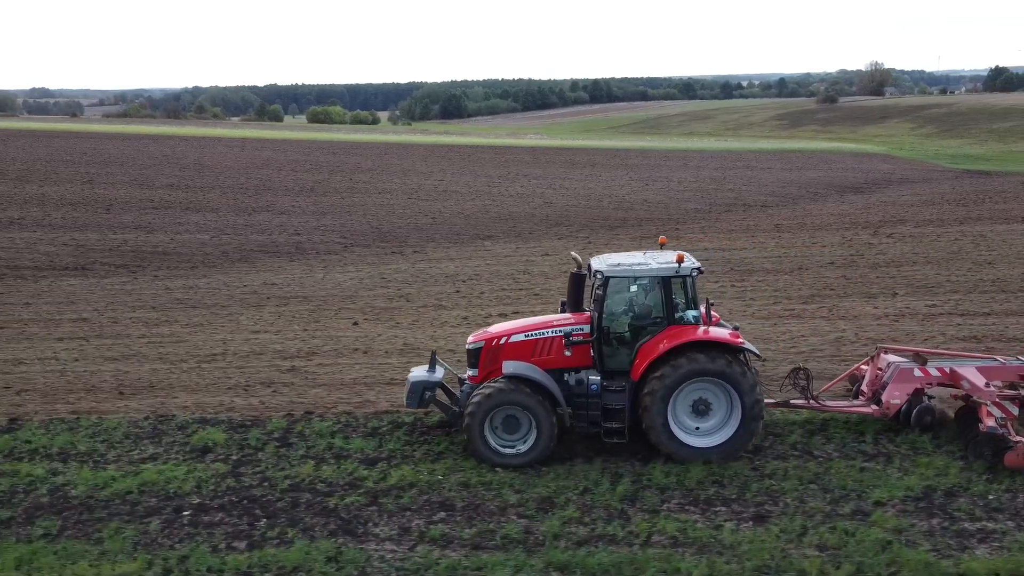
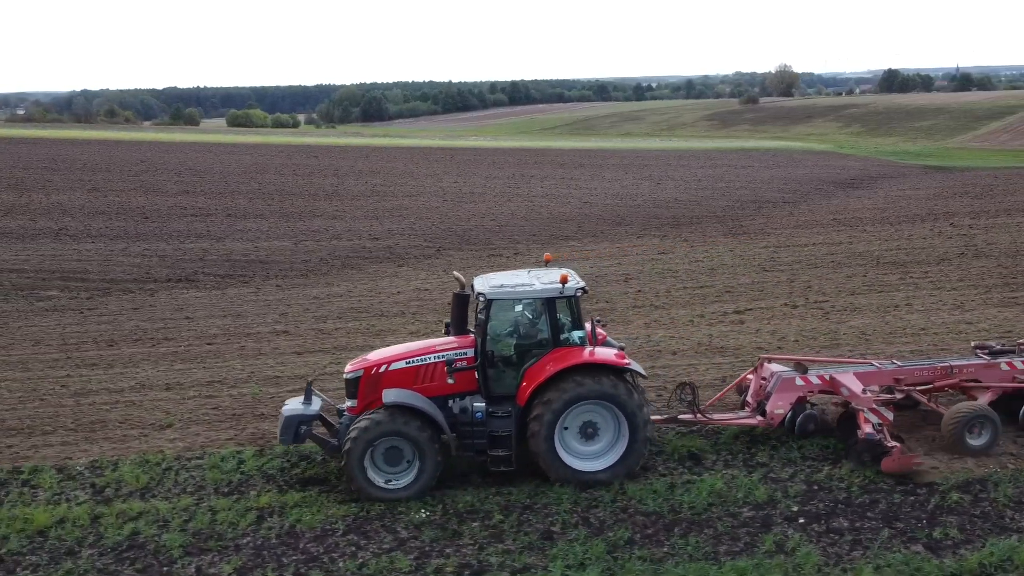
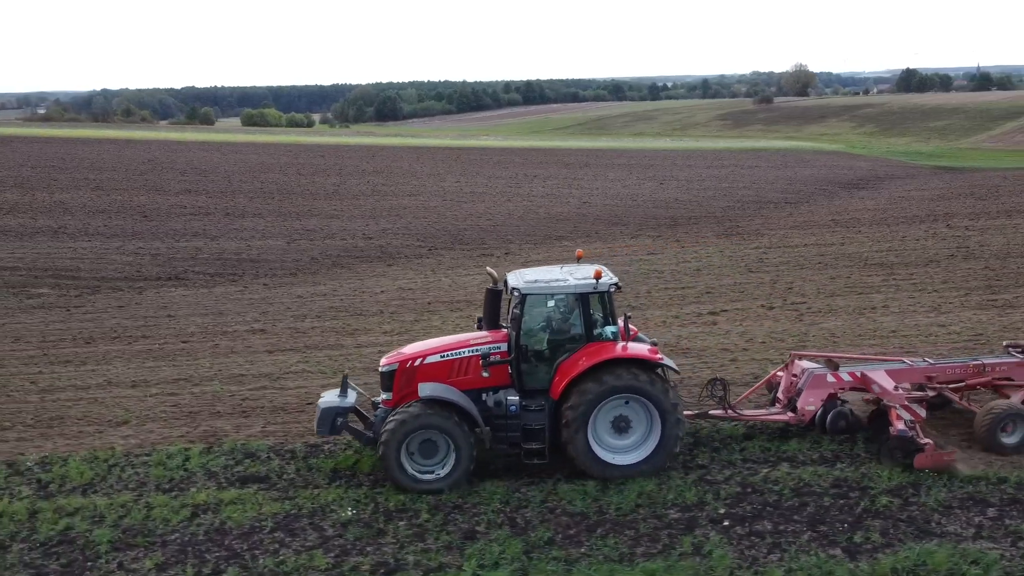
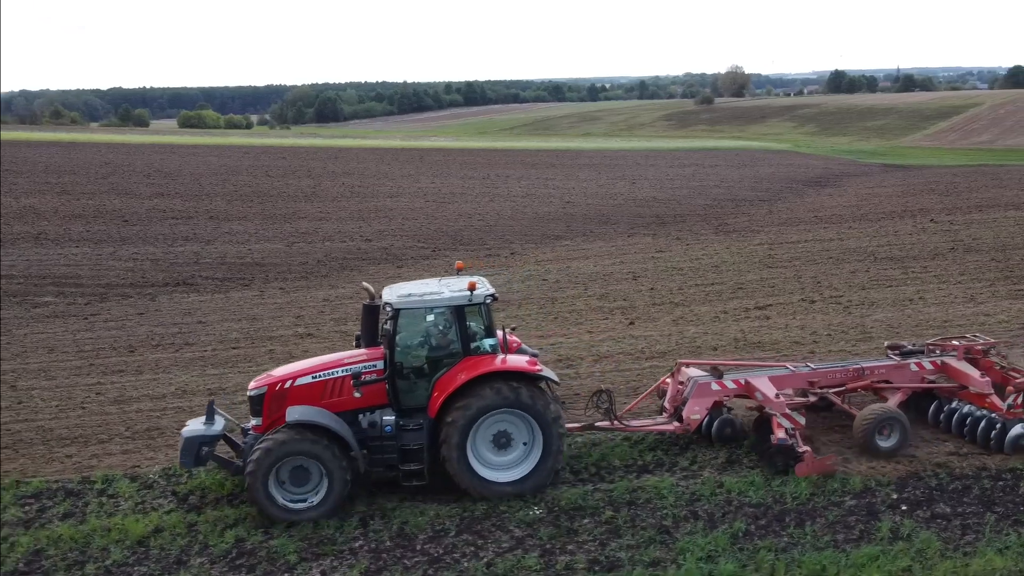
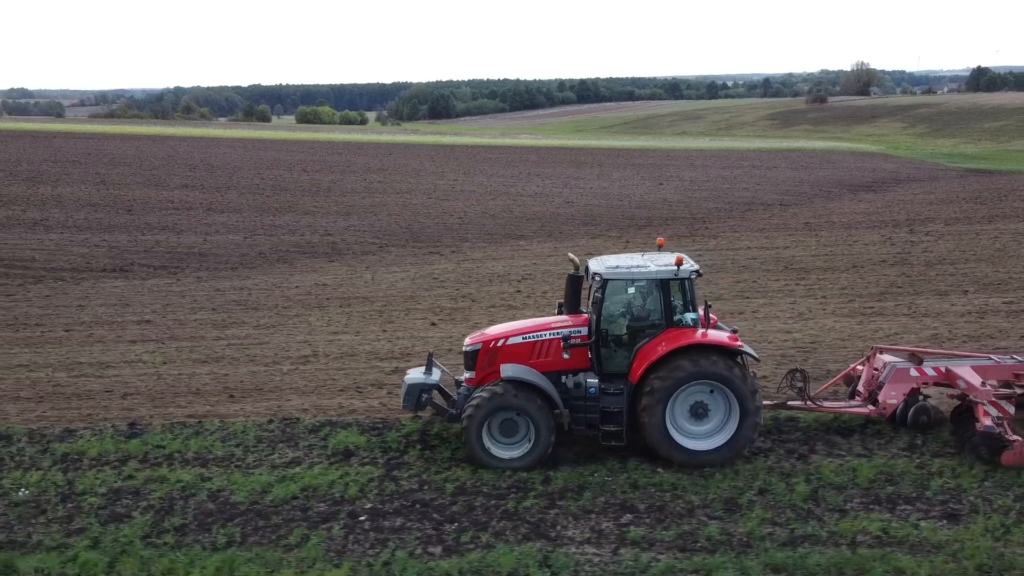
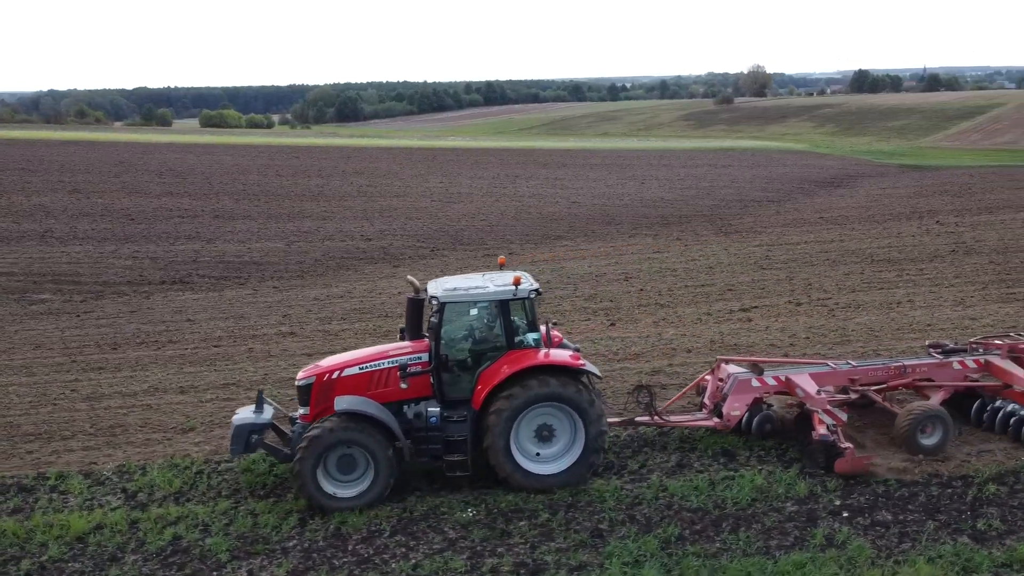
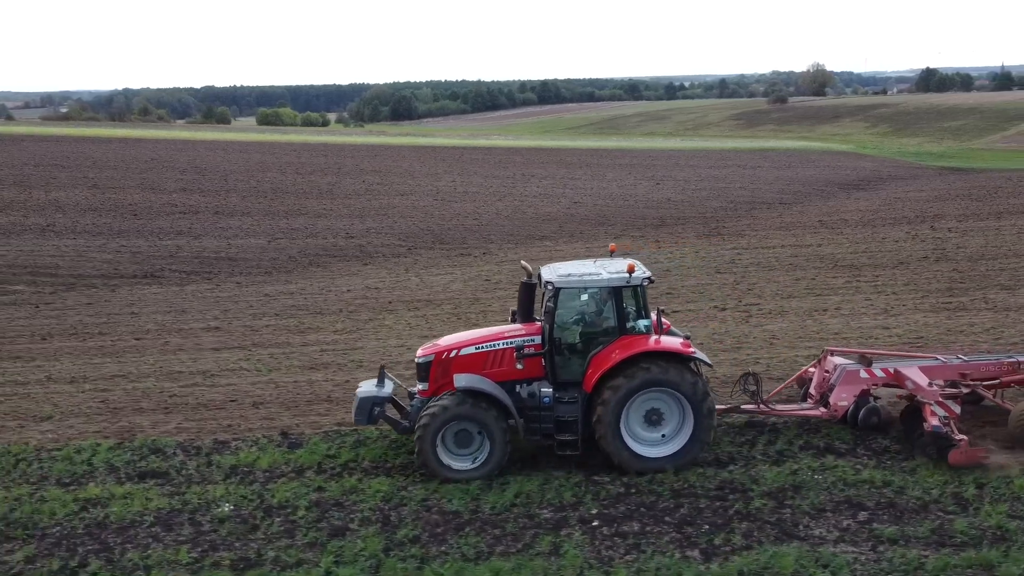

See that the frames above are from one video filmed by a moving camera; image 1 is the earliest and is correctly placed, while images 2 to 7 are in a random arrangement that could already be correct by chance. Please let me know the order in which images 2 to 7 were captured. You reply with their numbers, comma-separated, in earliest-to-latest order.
5, 7, 3, 2, 6, 4
